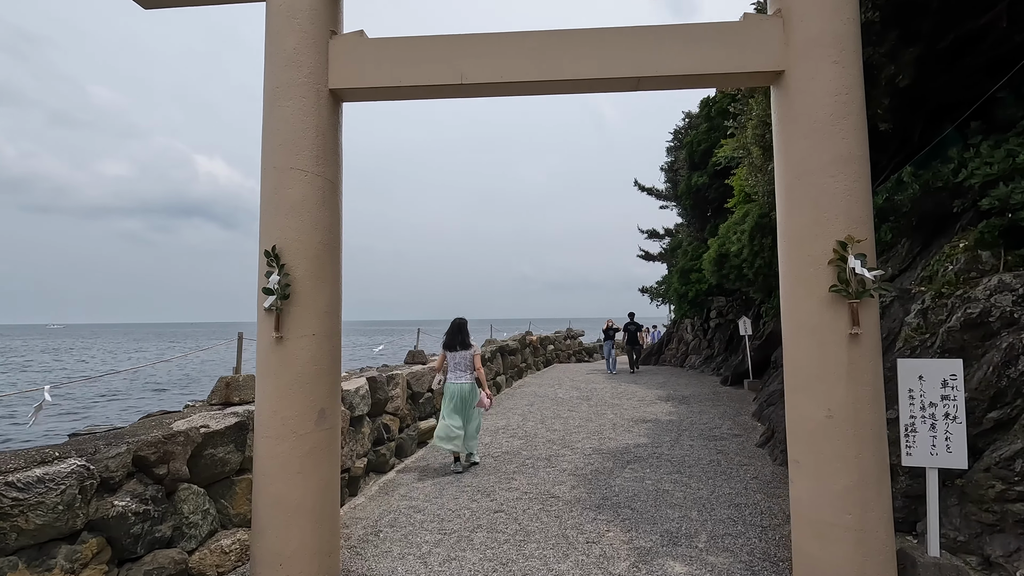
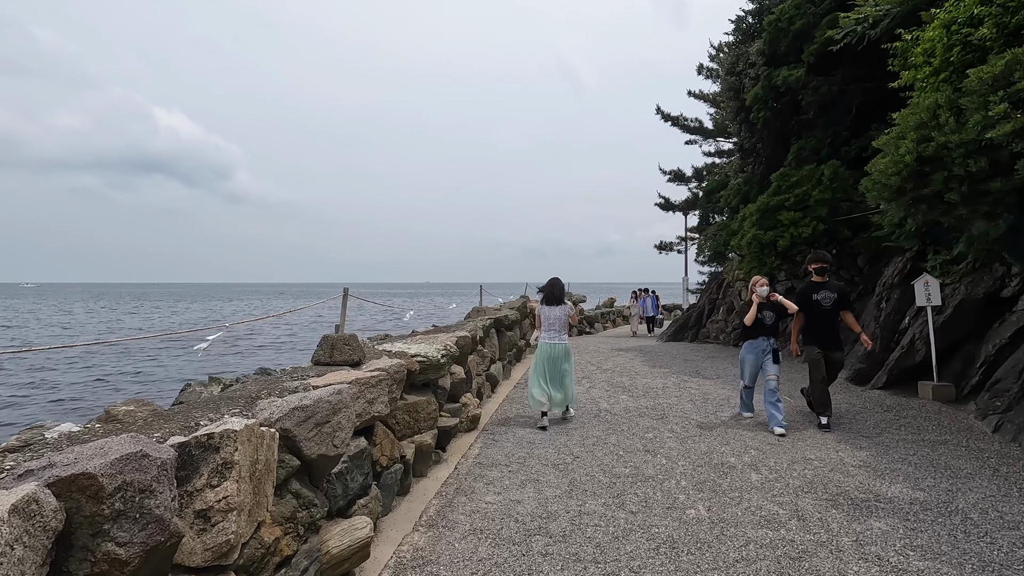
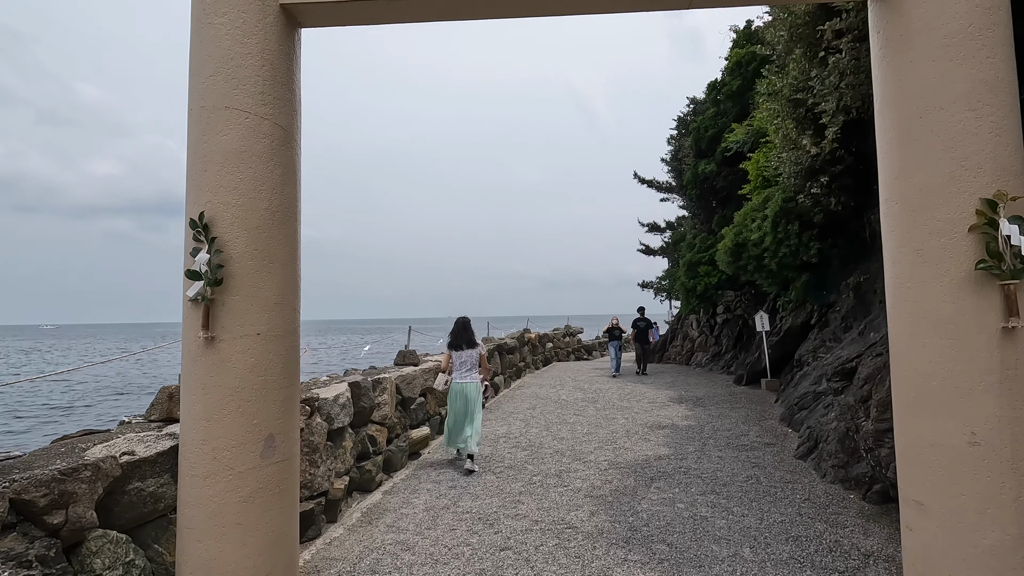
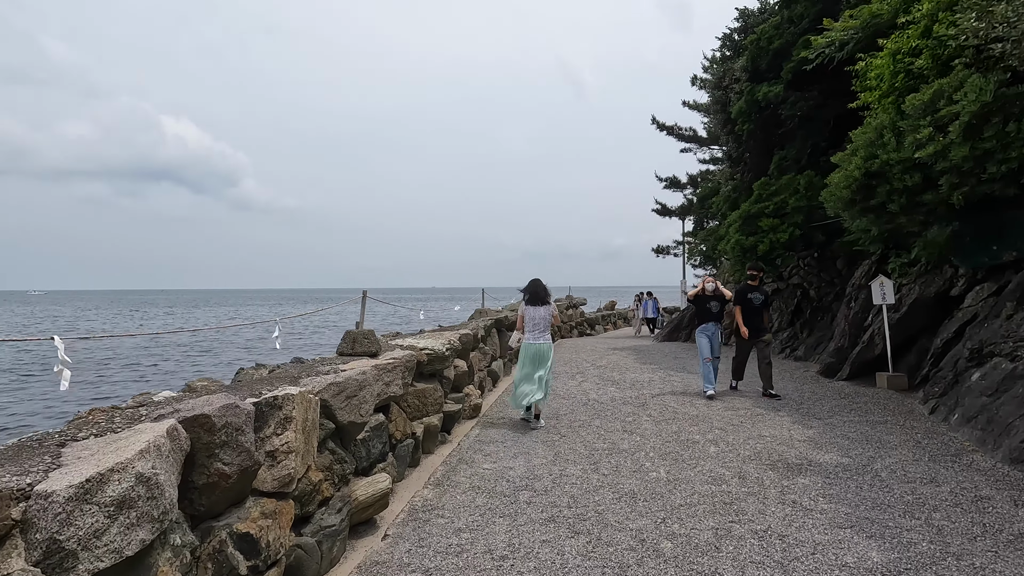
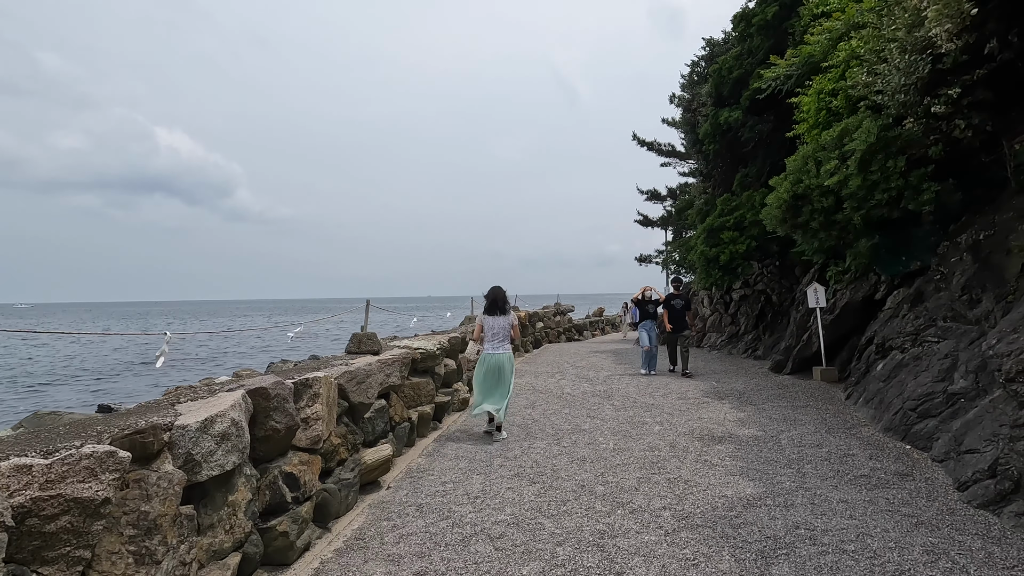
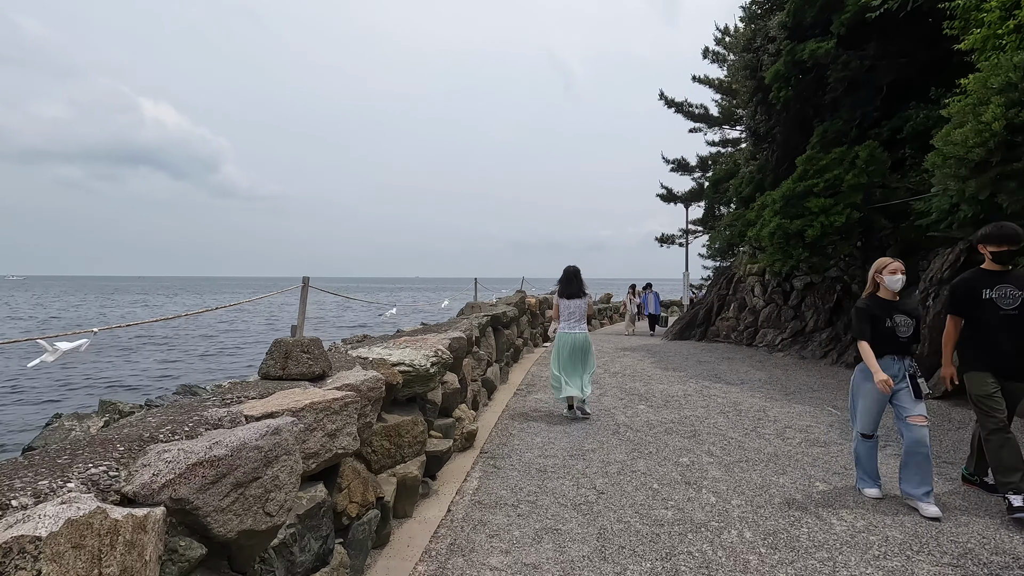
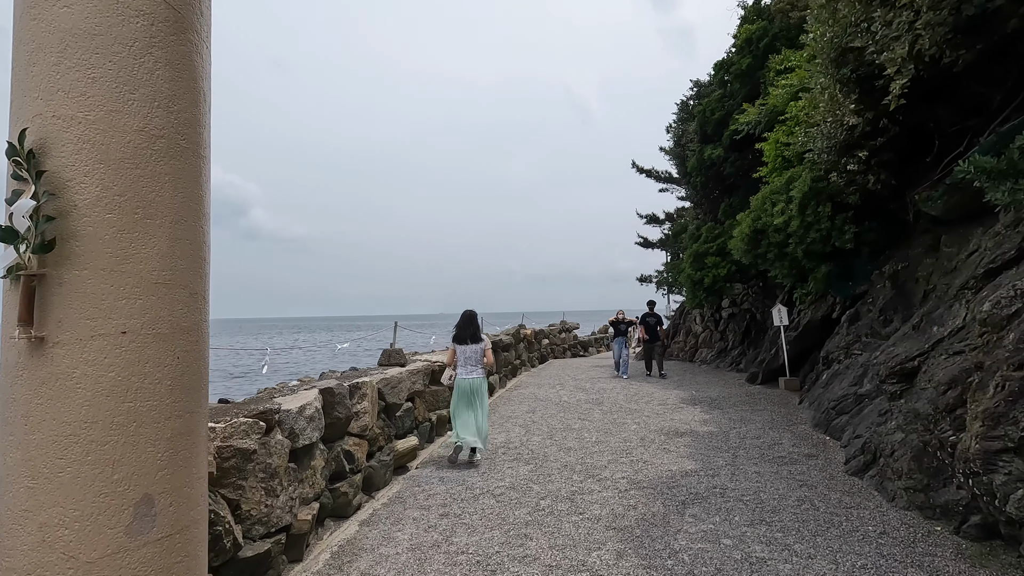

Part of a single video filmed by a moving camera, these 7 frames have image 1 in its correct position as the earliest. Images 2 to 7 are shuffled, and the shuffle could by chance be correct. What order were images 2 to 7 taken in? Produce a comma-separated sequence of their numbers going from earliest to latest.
3, 7, 5, 4, 2, 6
